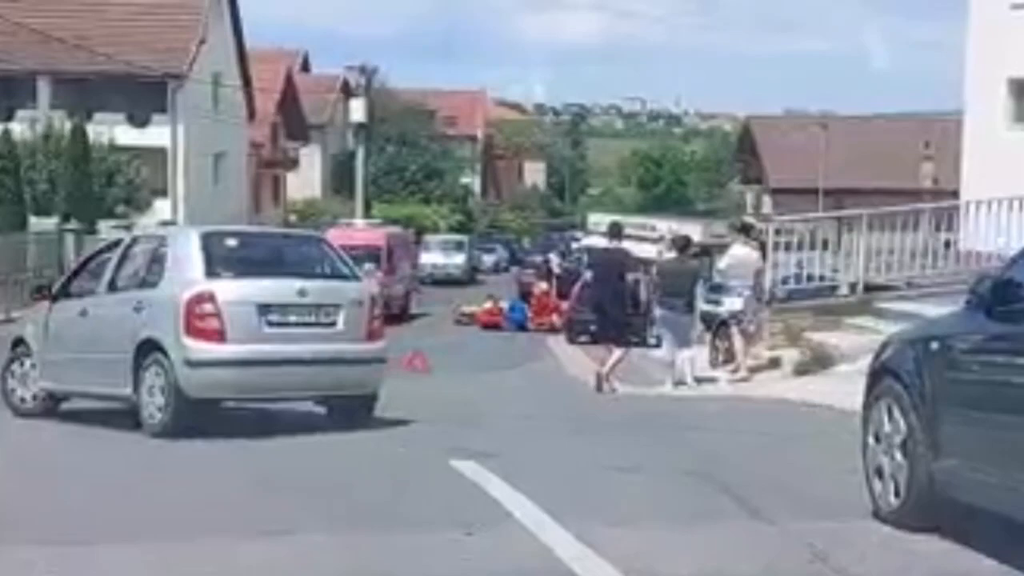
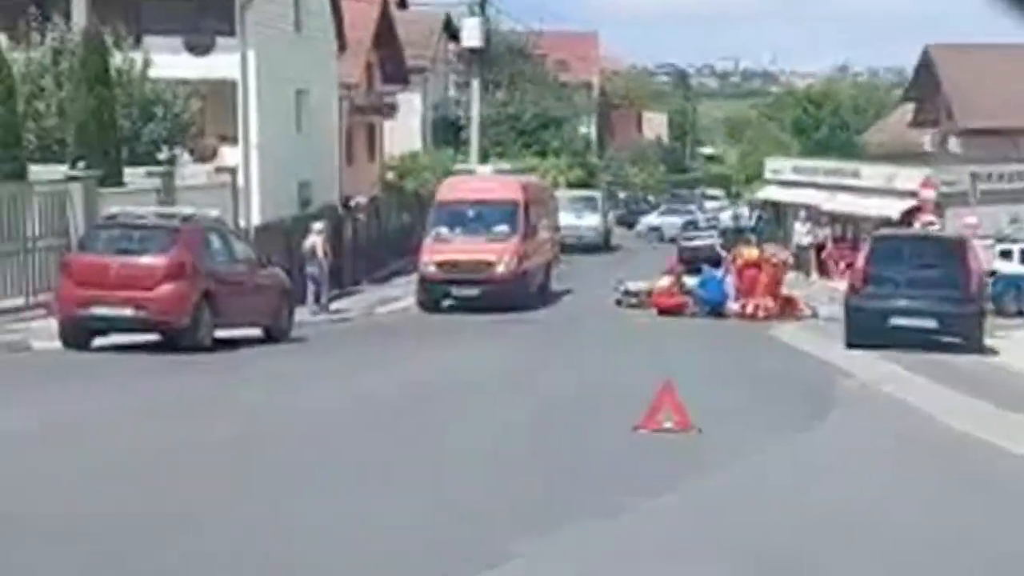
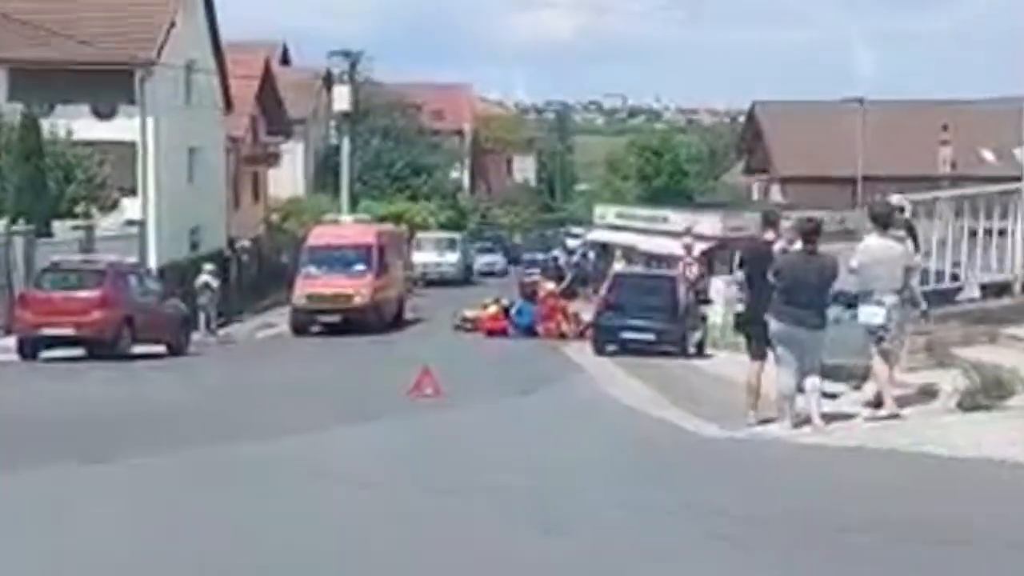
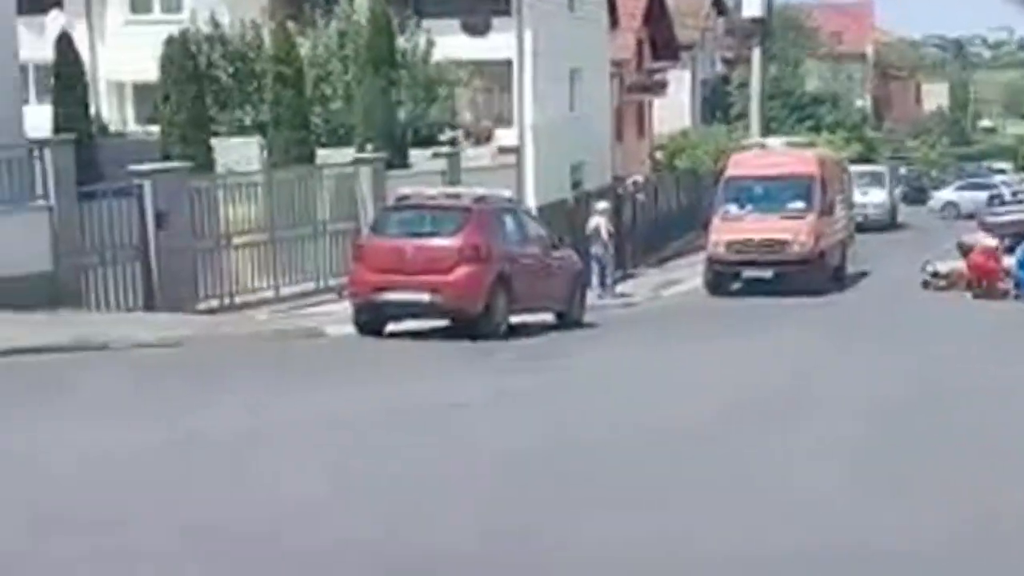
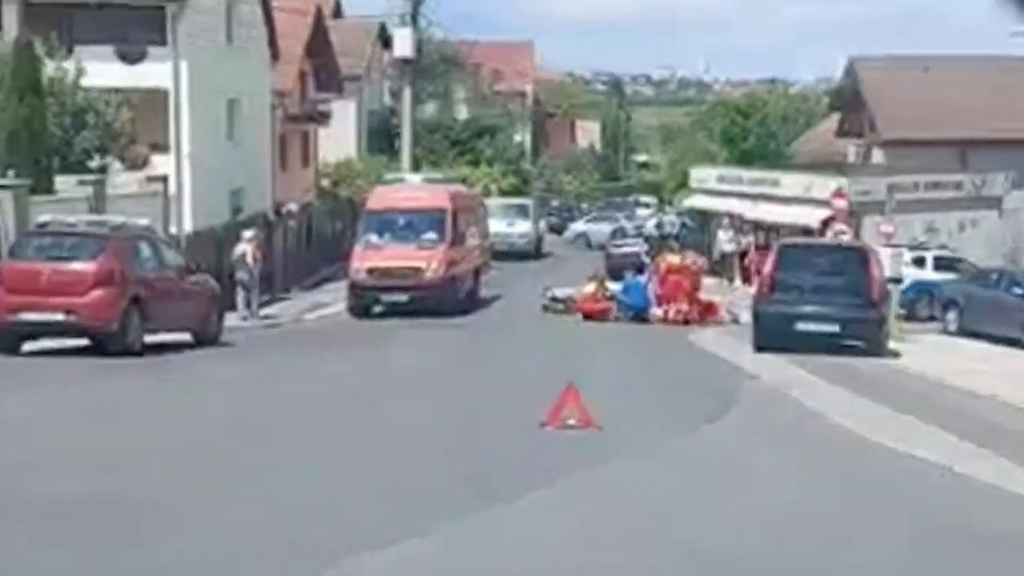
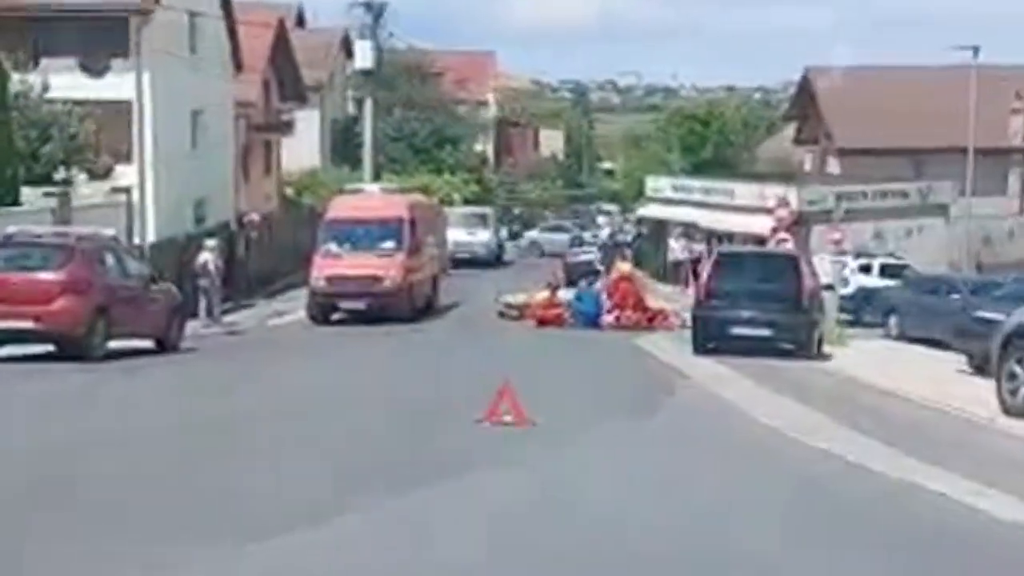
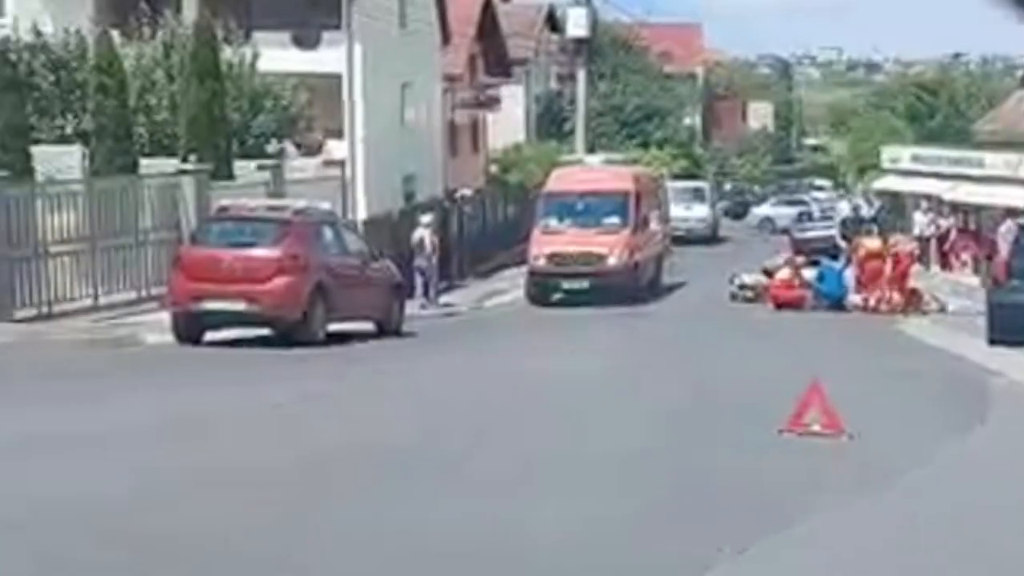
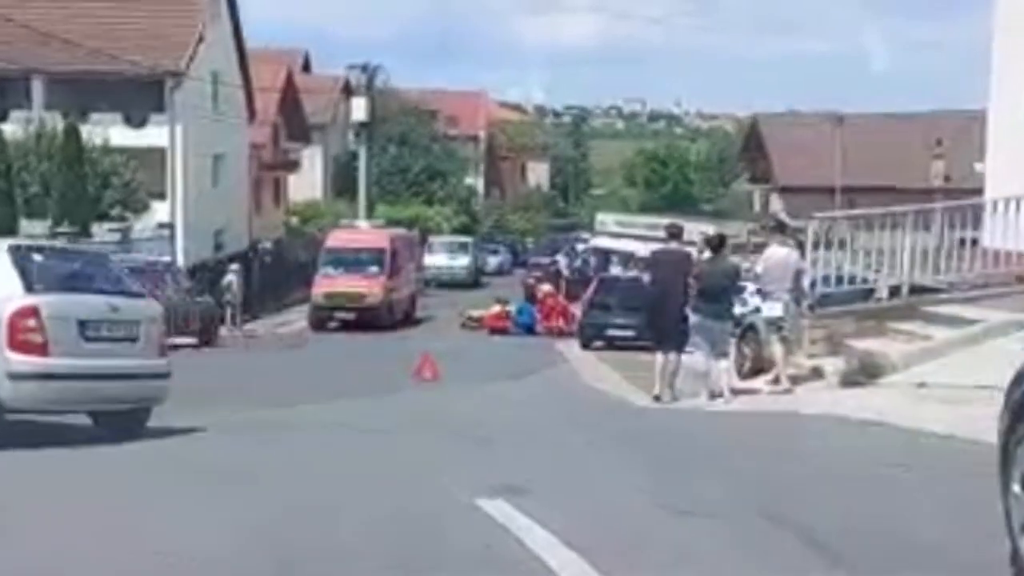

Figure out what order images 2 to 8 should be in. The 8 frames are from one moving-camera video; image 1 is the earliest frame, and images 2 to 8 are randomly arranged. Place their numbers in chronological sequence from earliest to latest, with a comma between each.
8, 3, 6, 5, 2, 7, 4
